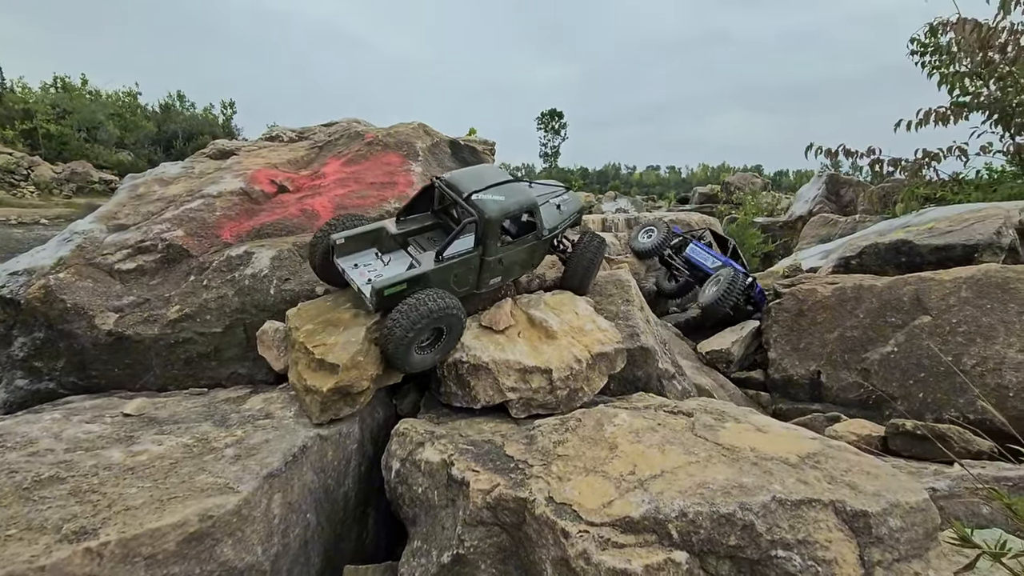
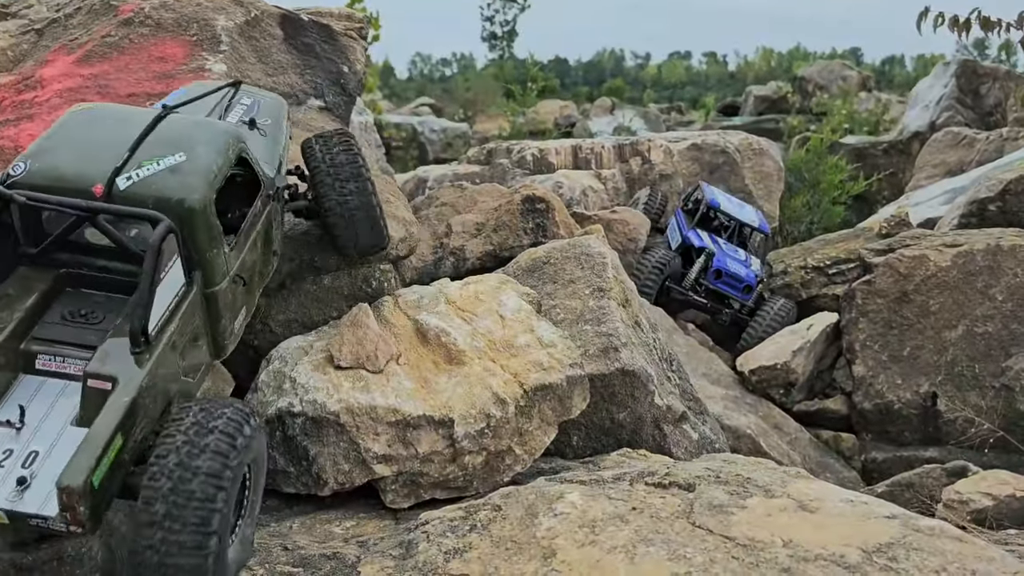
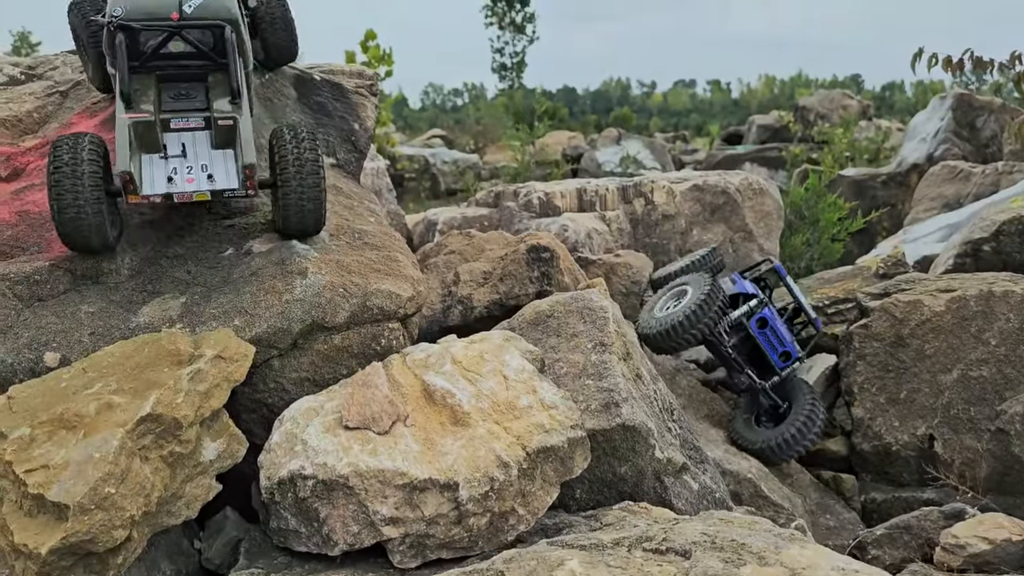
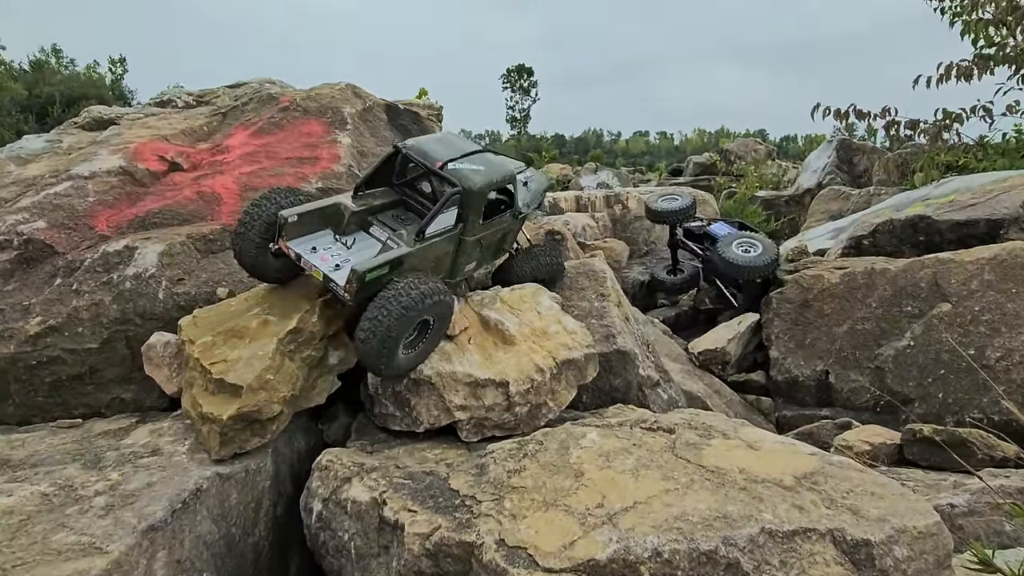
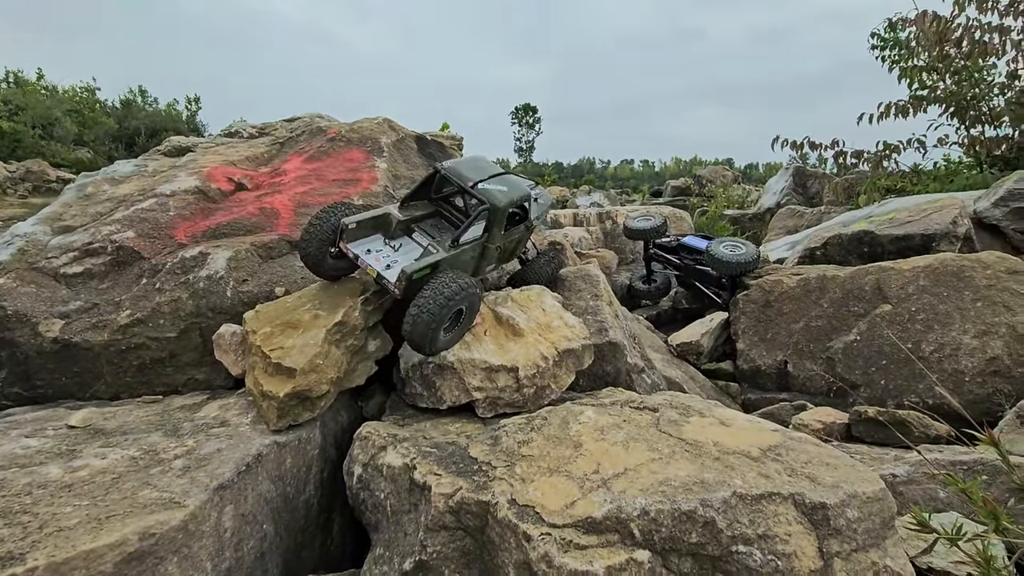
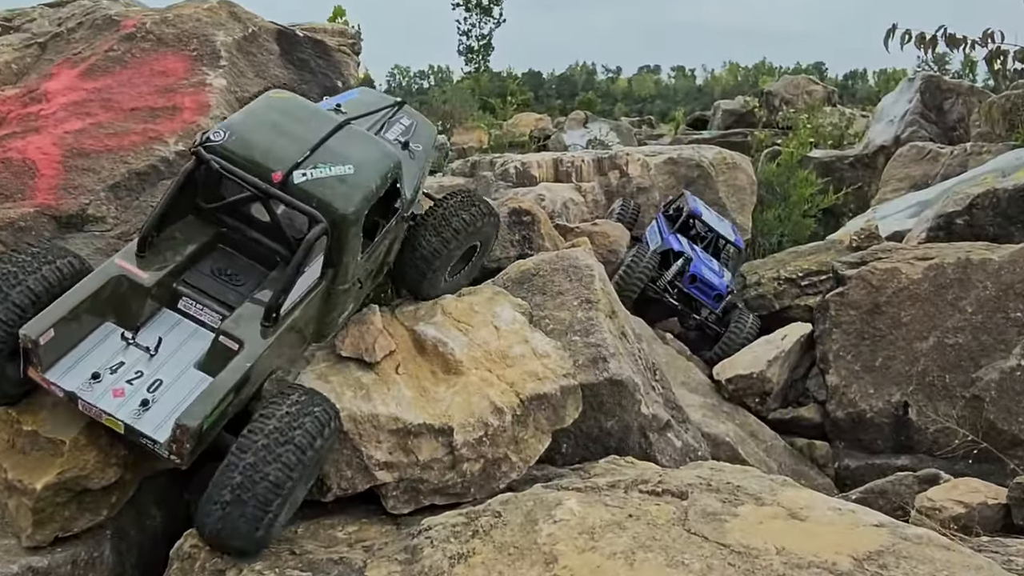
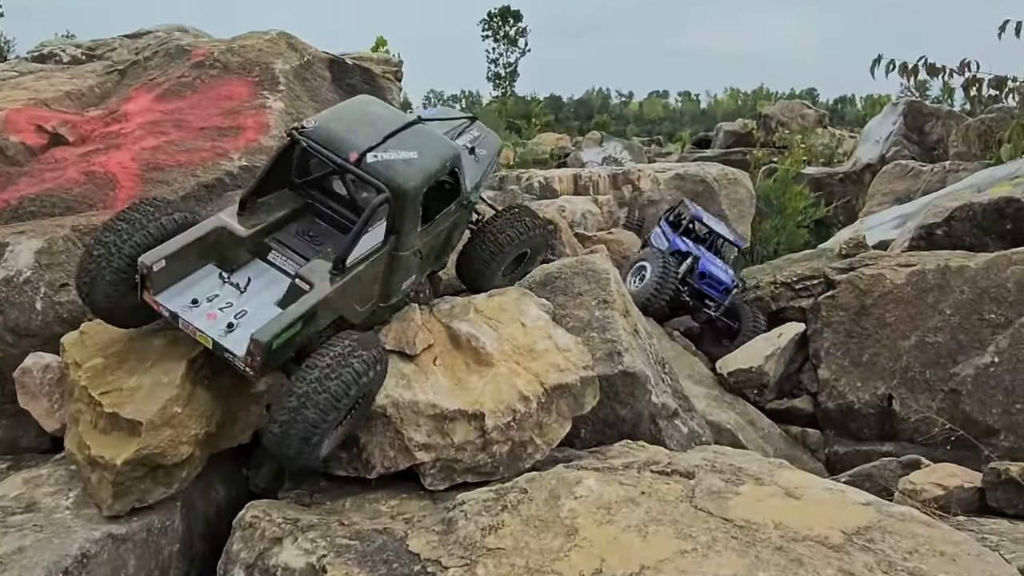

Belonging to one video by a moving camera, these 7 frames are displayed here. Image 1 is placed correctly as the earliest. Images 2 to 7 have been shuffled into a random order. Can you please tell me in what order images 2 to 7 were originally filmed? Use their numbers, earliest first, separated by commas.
5, 4, 7, 6, 2, 3
